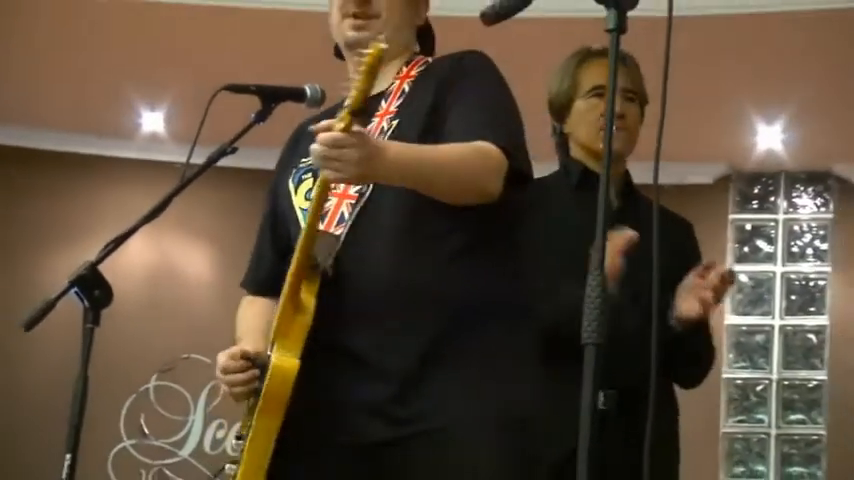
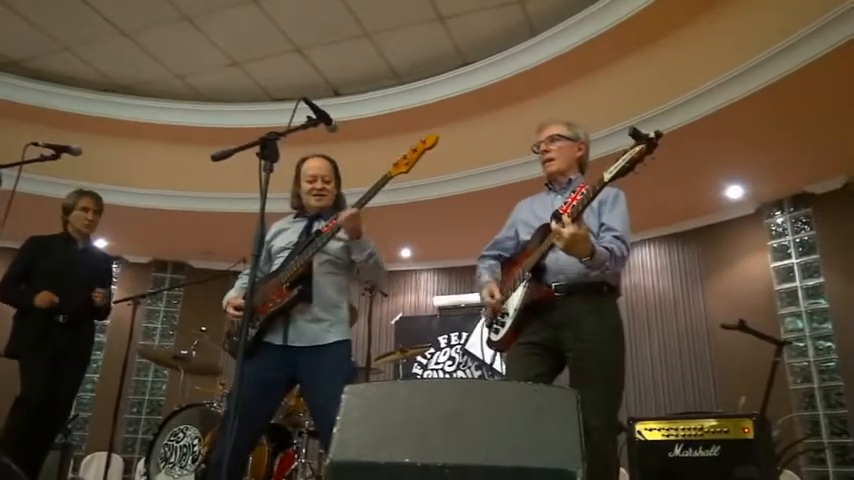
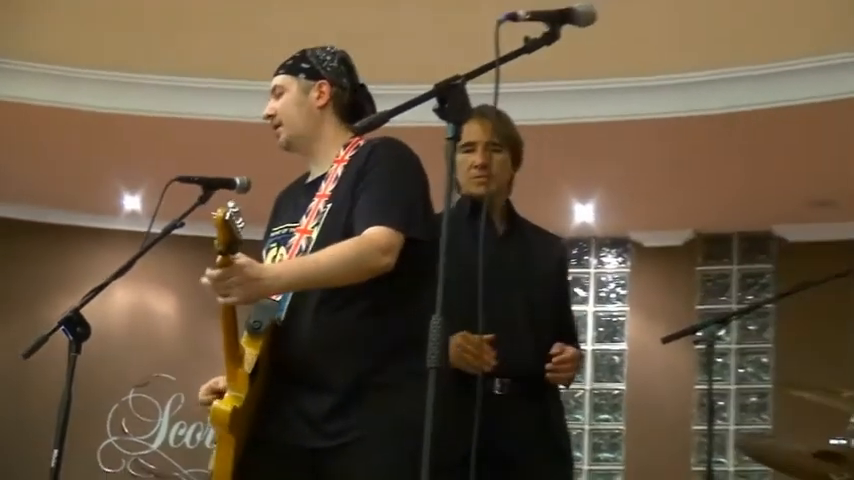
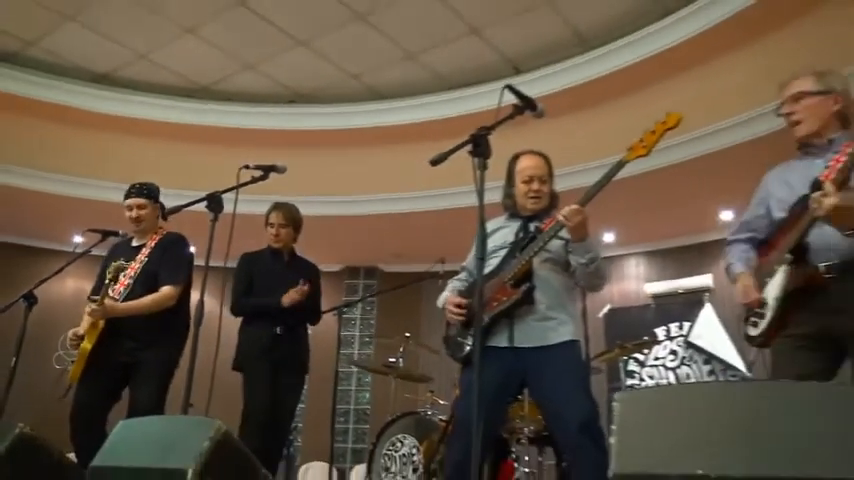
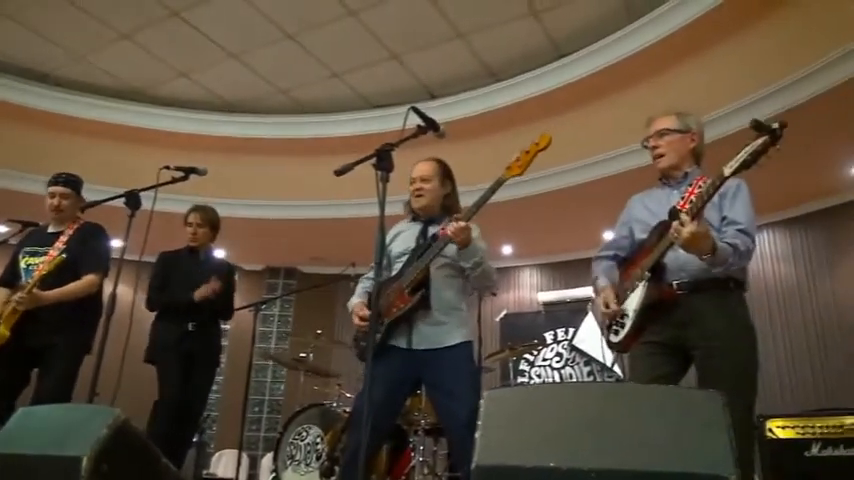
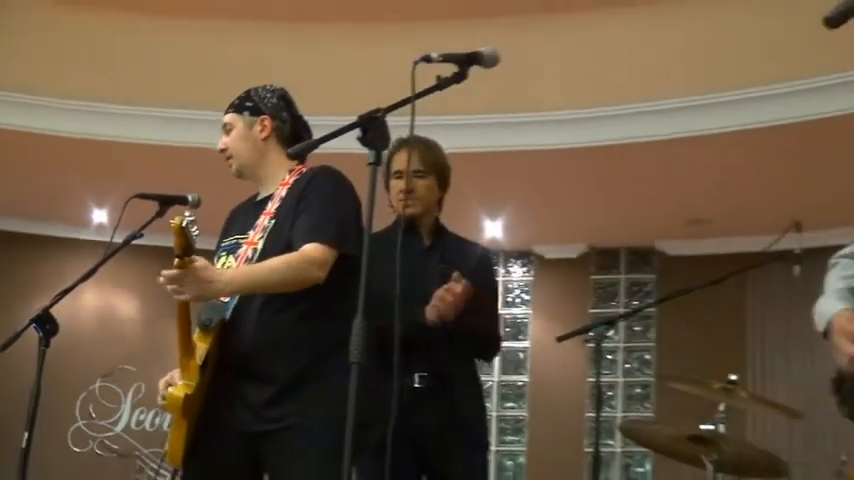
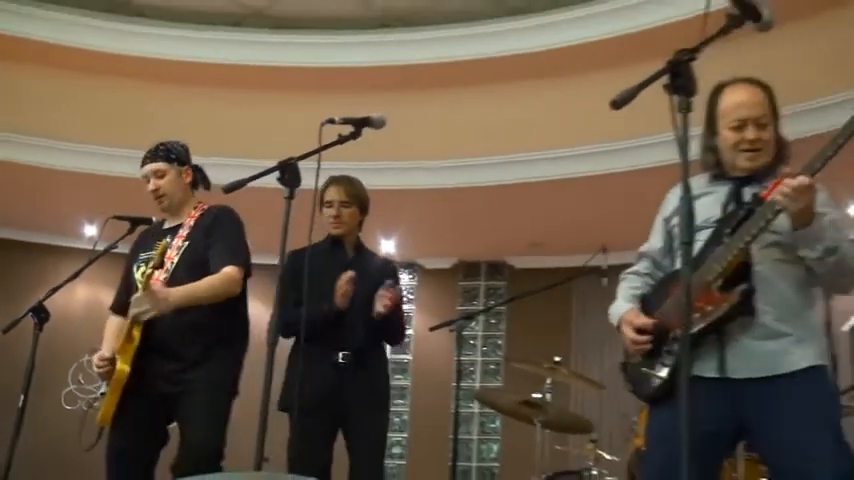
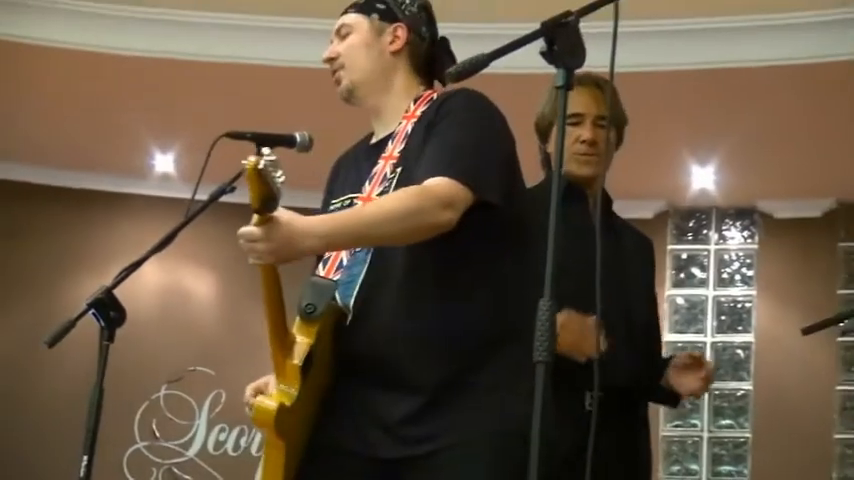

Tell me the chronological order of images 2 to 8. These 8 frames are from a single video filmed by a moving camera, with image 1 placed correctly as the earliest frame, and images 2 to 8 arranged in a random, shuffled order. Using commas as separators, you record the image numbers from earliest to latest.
8, 3, 6, 7, 4, 5, 2
